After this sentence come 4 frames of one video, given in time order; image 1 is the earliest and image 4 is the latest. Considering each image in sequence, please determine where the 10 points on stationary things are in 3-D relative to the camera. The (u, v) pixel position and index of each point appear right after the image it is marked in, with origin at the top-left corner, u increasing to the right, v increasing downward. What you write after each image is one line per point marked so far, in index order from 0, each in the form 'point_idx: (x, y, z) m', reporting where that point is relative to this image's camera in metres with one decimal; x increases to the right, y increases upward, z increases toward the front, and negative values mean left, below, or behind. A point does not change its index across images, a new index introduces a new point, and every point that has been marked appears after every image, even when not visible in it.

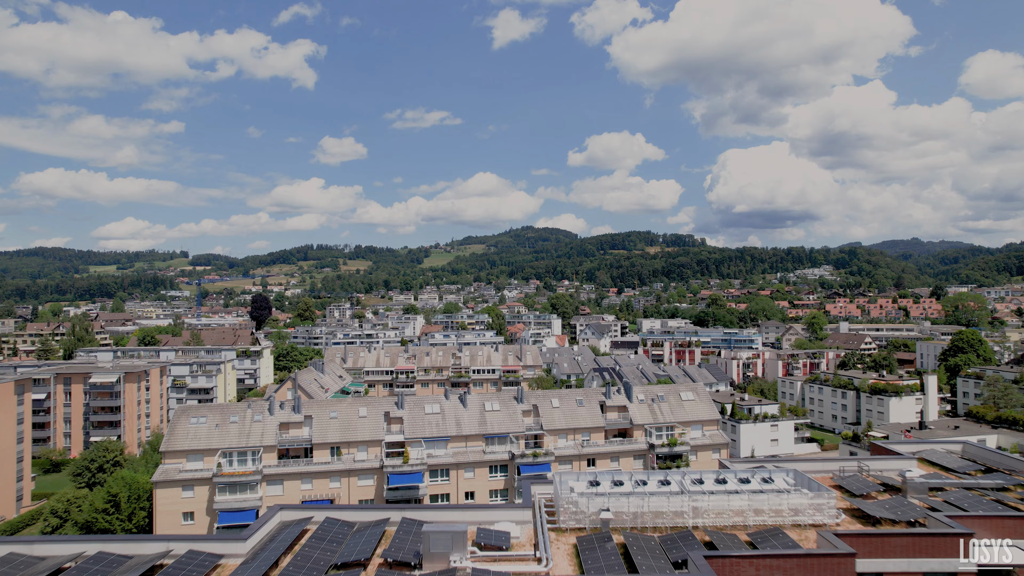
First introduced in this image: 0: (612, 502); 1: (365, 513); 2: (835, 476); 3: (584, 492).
0: (+2.4, -5.2, +12.7) m
1: (-3.7, -5.8, +13.4) m
2: (+9.6, -5.6, +15.6) m
3: (+1.9, -5.3, +13.2) m
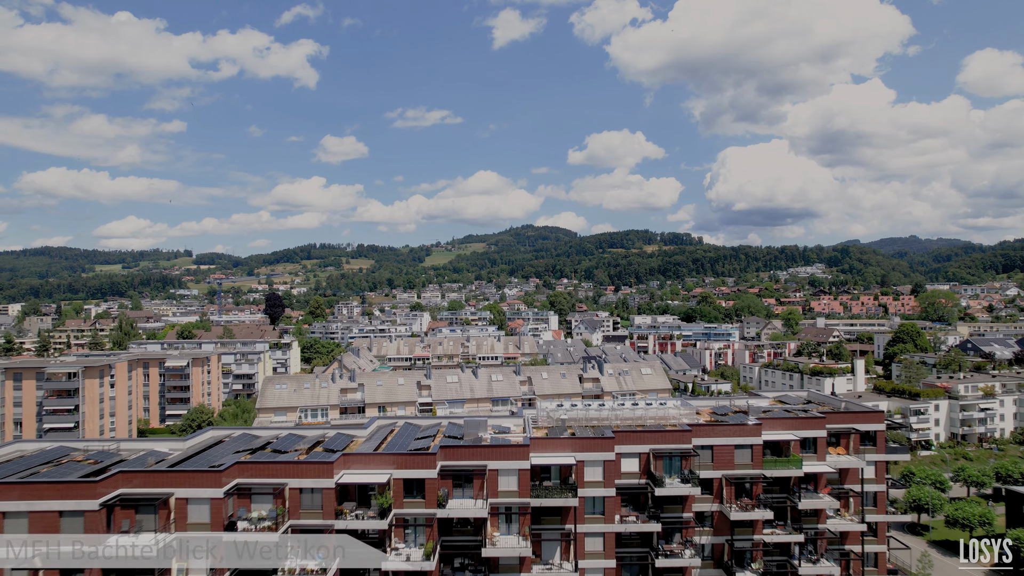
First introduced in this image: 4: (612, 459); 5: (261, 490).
0: (+2.4, -5.3, +22.2) m
1: (-3.8, -6.0, +23.0) m
2: (+9.5, -5.7, +25.1) m
3: (+1.8, -5.4, +22.8) m
4: (+3.7, -6.3, +19.1) m
5: (-8.1, -6.5, +16.7) m
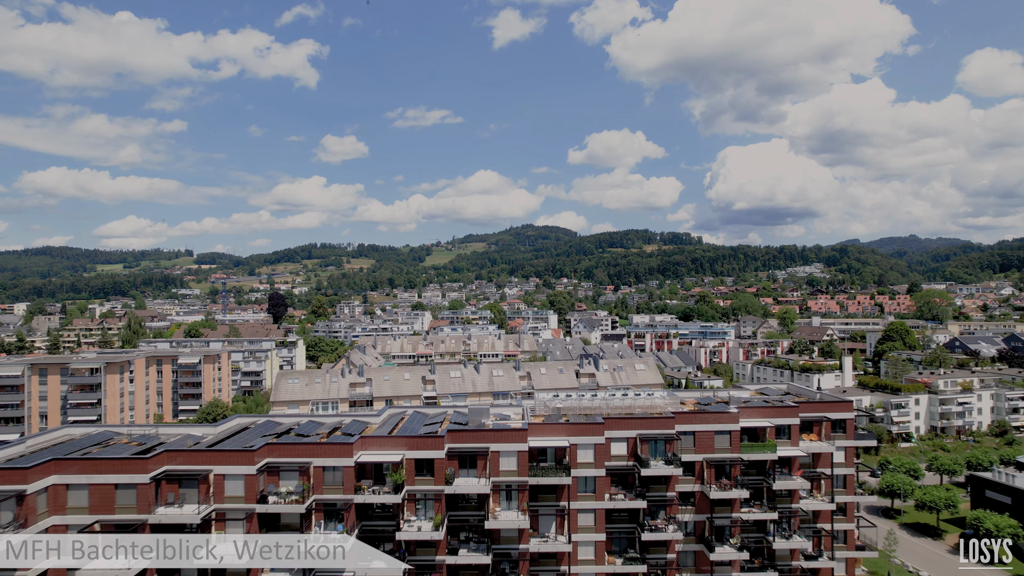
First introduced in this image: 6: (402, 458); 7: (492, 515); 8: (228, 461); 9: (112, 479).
0: (+2.4, -5.3, +24.3) m
1: (-3.8, -6.0, +25.0) m
2: (+9.5, -5.7, +27.2) m
3: (+1.8, -5.4, +24.8) m
4: (+3.6, -6.3, +21.1) m
5: (-8.1, -6.6, +18.8) m
6: (-4.1, -6.4, +19.5) m
7: (-0.8, -8.7, +19.9) m
8: (-9.9, -6.1, +18.1) m
9: (-13.3, -6.3, +17.2) m
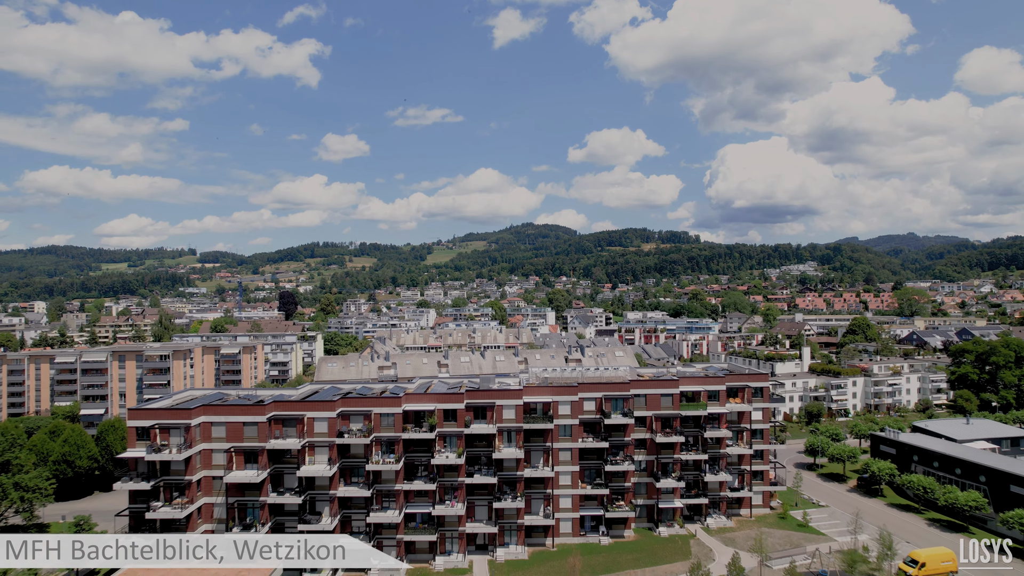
0: (+2.4, -5.4, +32.4) m
1: (-3.8, -6.0, +33.2) m
2: (+9.5, -5.7, +35.3) m
3: (+1.8, -5.4, +32.9) m
4: (+3.6, -6.4, +29.3) m
5: (-8.2, -6.6, +26.9) m
6: (-4.2, -6.5, +27.7) m
7: (-0.8, -8.8, +28.0) m
8: (-10.0, -6.1, +26.2) m
9: (-13.3, -6.4, +25.3) m
